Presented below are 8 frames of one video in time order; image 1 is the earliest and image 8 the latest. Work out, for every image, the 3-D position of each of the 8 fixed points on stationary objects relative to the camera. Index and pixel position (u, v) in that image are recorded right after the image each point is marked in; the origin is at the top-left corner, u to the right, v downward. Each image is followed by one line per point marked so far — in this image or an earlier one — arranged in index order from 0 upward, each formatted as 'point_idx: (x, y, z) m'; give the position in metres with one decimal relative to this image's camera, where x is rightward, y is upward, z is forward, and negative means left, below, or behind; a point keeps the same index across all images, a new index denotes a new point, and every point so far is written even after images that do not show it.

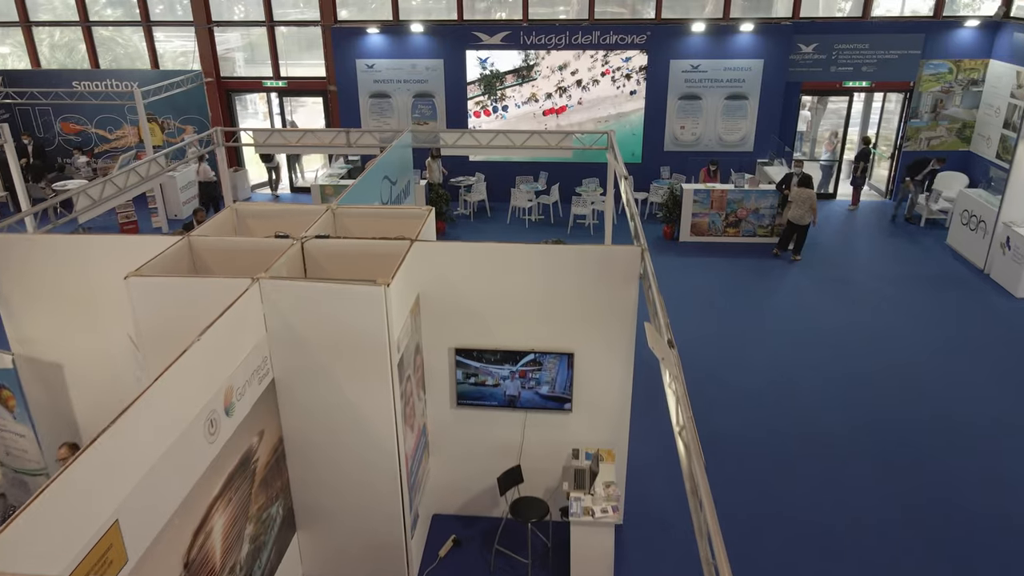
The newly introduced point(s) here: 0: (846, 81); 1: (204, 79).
0: (+7.5, +4.6, +11.6) m
1: (-7.5, +5.1, +12.5) m
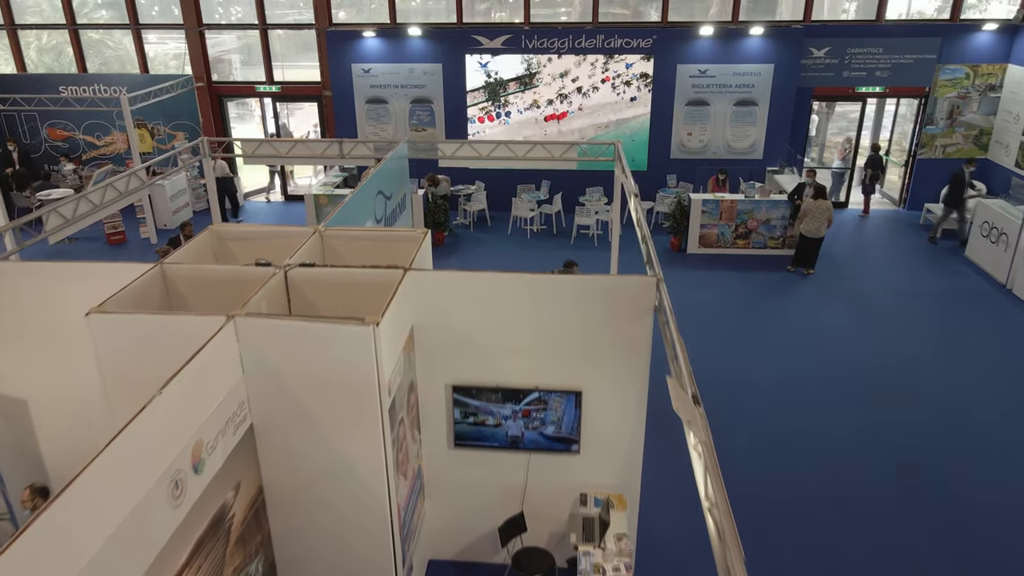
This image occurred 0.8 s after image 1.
0: (+7.5, +4.4, +11.2) m
1: (-7.5, +4.8, +12.1) m
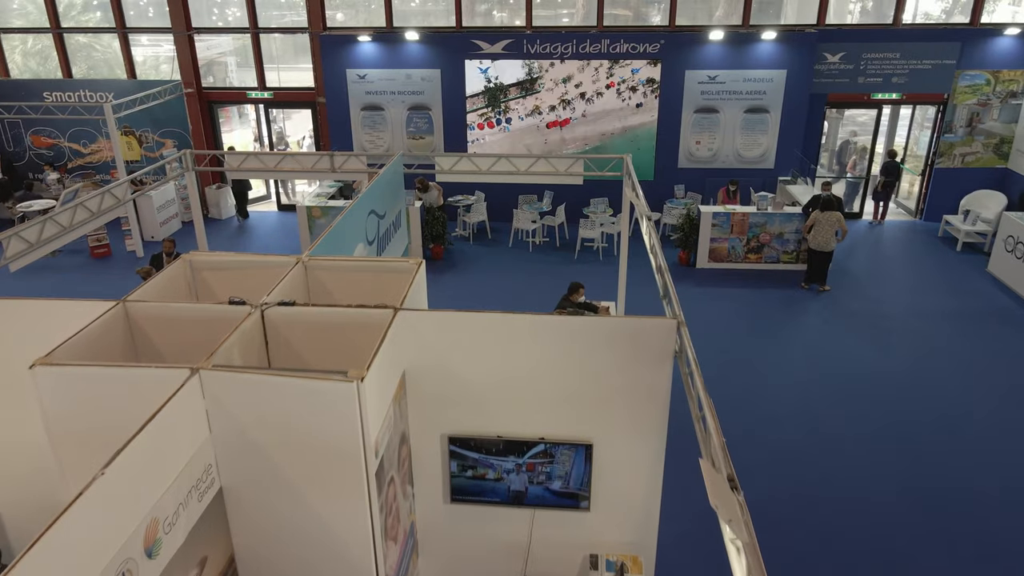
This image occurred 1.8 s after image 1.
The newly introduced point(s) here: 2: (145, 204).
0: (+7.5, +4.1, +10.8) m
1: (-7.4, +4.5, +11.7) m
2: (-7.6, +1.7, +10.7) m
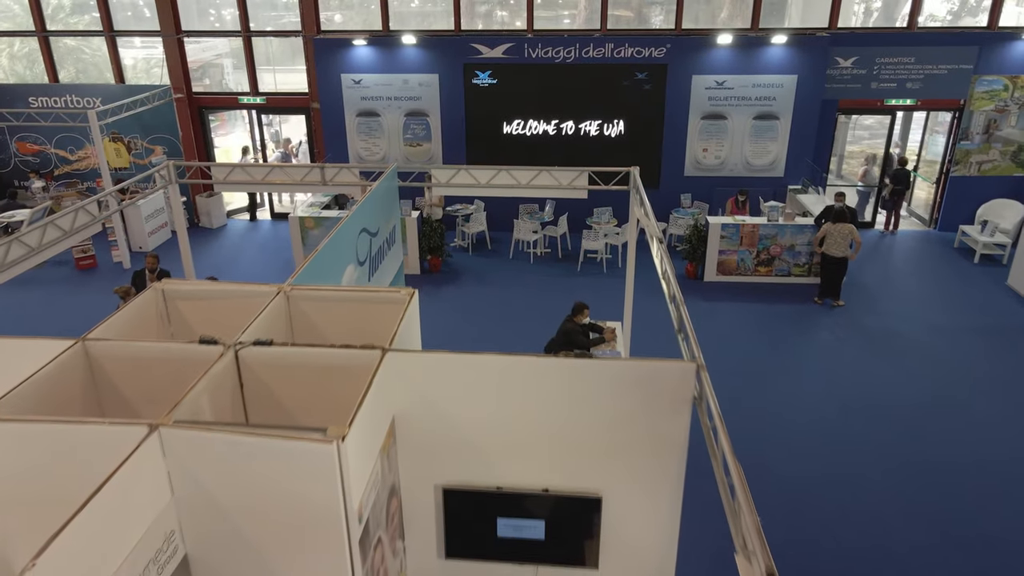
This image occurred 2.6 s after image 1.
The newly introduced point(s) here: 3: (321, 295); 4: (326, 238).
0: (+7.6, +3.8, +10.4) m
1: (-7.4, +4.2, +11.3) m
2: (-7.5, +1.5, +10.3) m
3: (-1.5, -0.1, +4.1) m
4: (-1.8, +0.5, +4.9) m
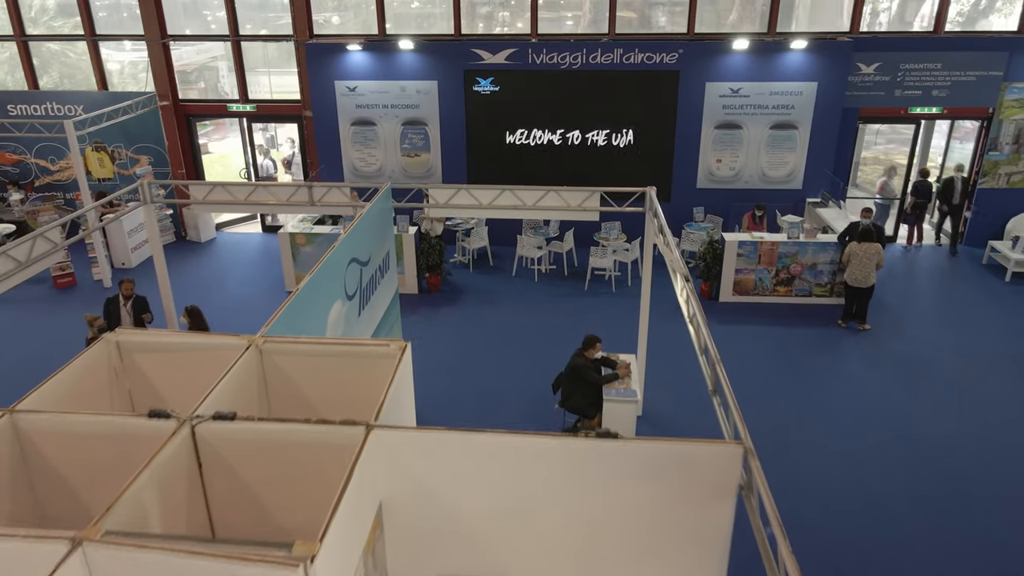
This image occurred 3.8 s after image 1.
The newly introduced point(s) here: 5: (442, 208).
0: (+7.6, +3.4, +9.9) m
1: (-7.4, +3.9, +10.8) m
2: (-7.5, +1.1, +9.8) m
3: (-1.5, -0.4, +3.5) m
4: (-1.7, +0.2, +4.4) m
5: (-0.8, +1.0, +6.2) m
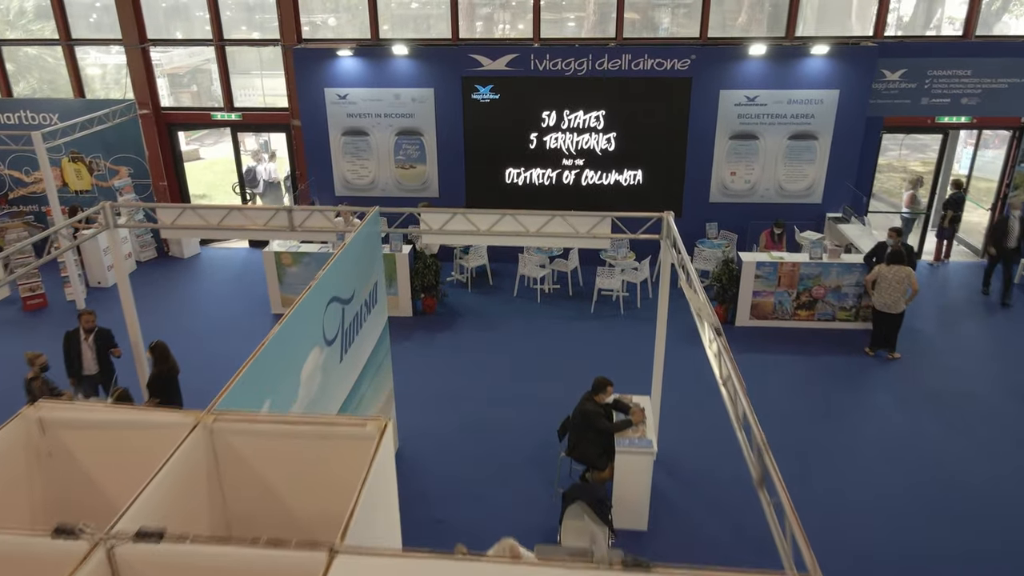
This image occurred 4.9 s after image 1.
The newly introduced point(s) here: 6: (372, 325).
0: (+7.6, +3.1, +9.2) m
1: (-7.3, +3.5, +10.2) m
2: (-7.5, +0.8, +9.2) m
3: (-1.4, -0.8, +2.9) m
4: (-1.7, -0.2, +3.8) m
5: (-0.8, +0.6, +5.6) m
6: (-1.5, -0.4, +5.5) m
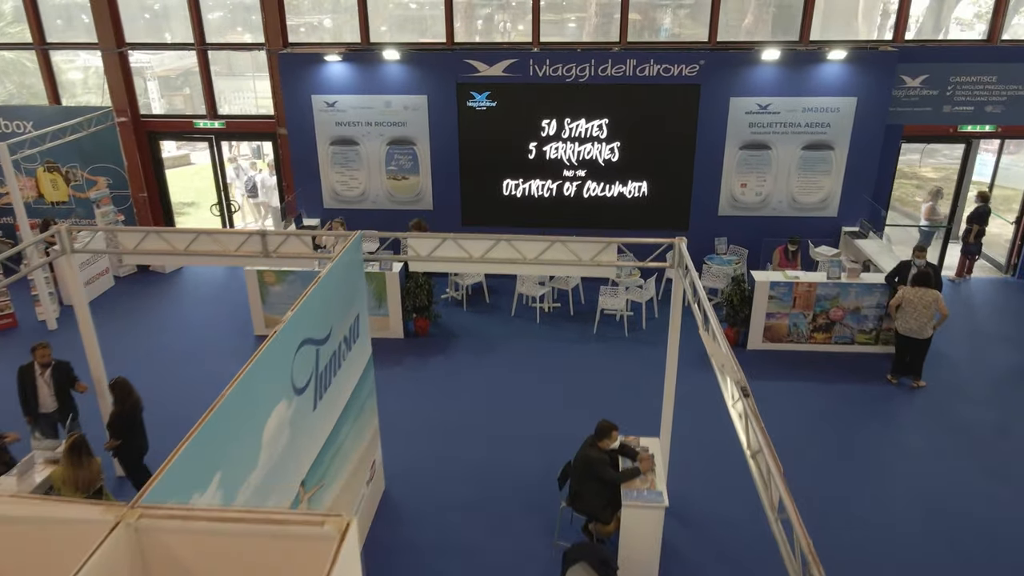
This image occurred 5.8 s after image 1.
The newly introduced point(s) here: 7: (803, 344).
0: (+7.6, +2.7, +8.7) m
1: (-7.4, +3.2, +9.7) m
2: (-7.5, +0.4, +8.7) m
3: (-1.5, -1.1, +2.4) m
4: (-1.7, -0.5, +3.3) m
5: (-0.9, +0.3, +5.1) m
6: (-1.5, -0.7, +5.0) m
7: (+4.4, -0.8, +7.9) m
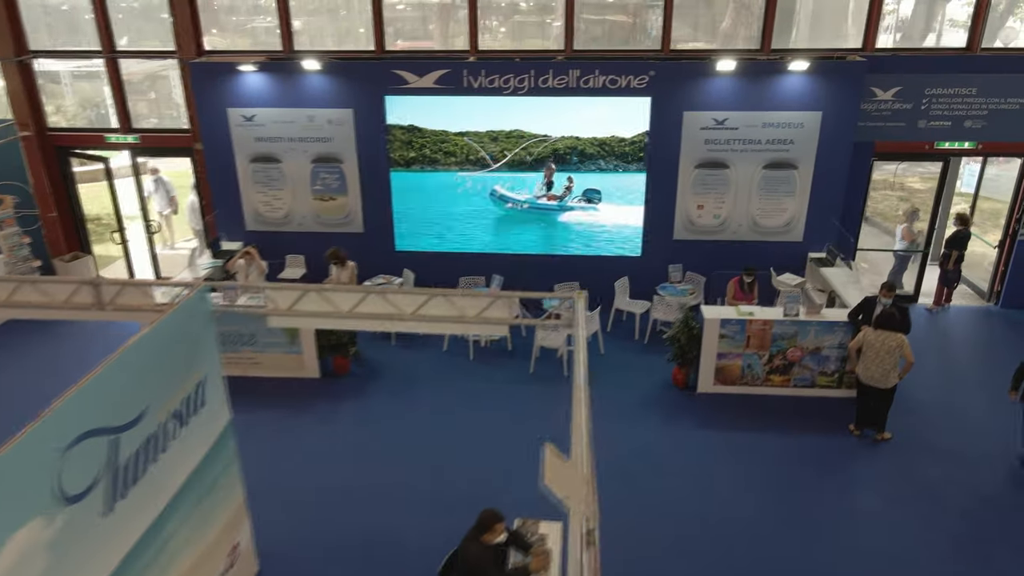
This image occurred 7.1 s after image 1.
0: (+6.6, +2.3, +8.0) m
1: (-8.4, +2.7, +8.9) m
2: (-8.5, 0.0, +7.9) m
3: (-2.5, -1.6, +1.6) m
4: (-2.8, -1.0, +2.5) m
5: (-1.9, -0.2, +4.4) m
6: (-2.6, -1.2, +4.2) m
7: (+3.4, -1.3, +7.1) m
